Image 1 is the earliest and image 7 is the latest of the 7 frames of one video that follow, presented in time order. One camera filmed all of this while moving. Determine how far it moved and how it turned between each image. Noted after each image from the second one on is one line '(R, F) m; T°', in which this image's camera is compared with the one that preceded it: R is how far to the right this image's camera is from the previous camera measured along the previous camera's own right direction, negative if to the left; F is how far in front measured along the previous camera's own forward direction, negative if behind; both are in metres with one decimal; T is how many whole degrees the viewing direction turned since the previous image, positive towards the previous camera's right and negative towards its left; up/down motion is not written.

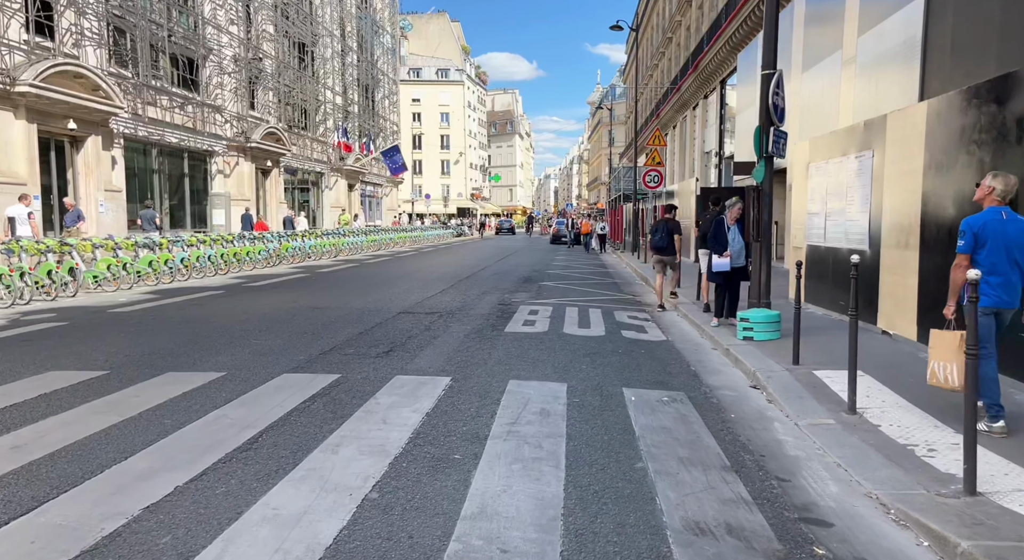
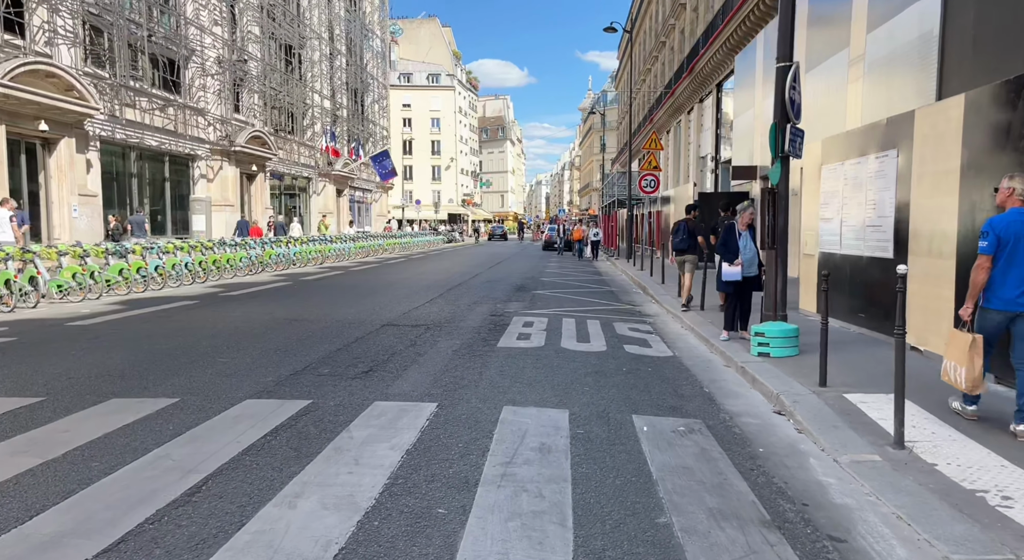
(0.0, +0.7) m; +1°
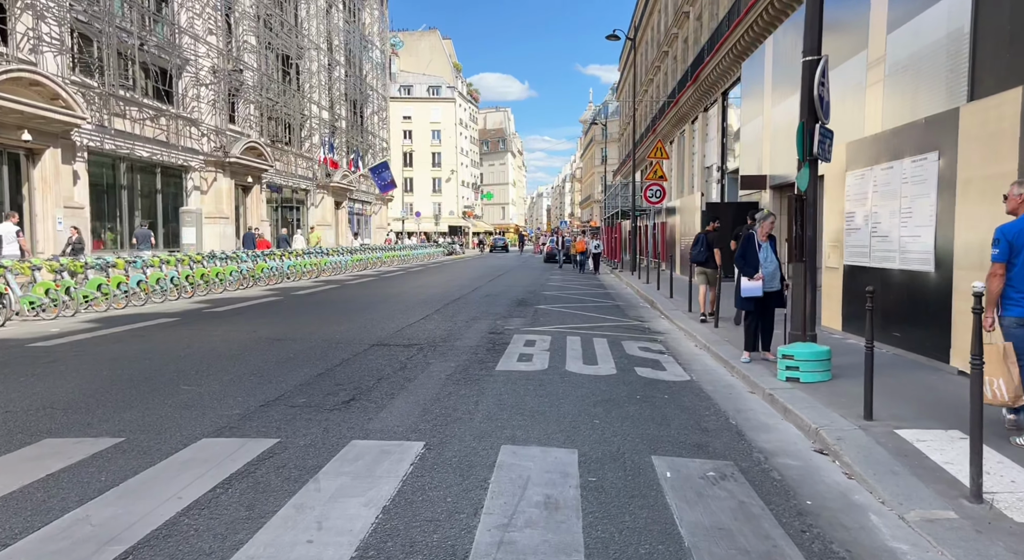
(0.0, +0.7) m; 0°
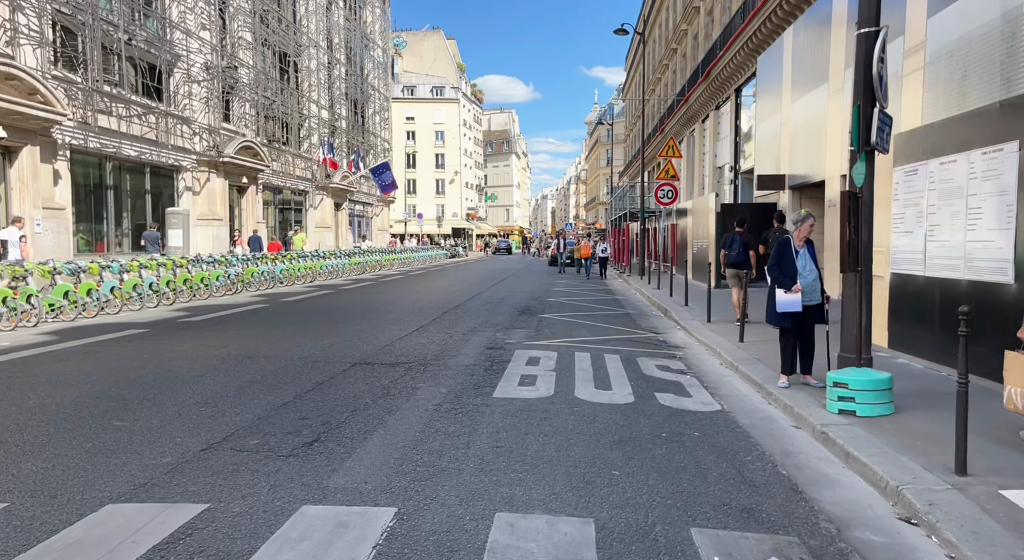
(0.0, +1.0) m; 0°
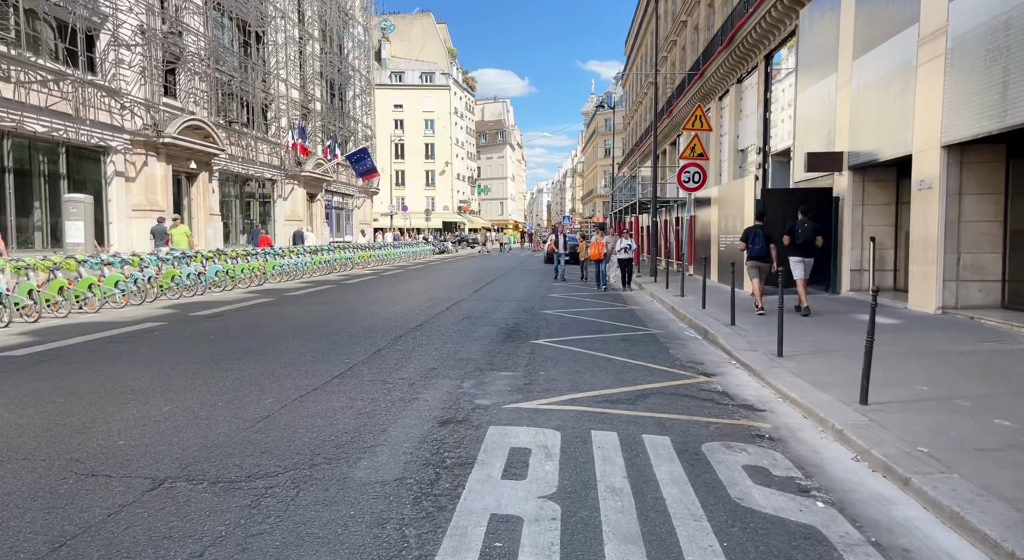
(+0.2, +3.7) m; 0°
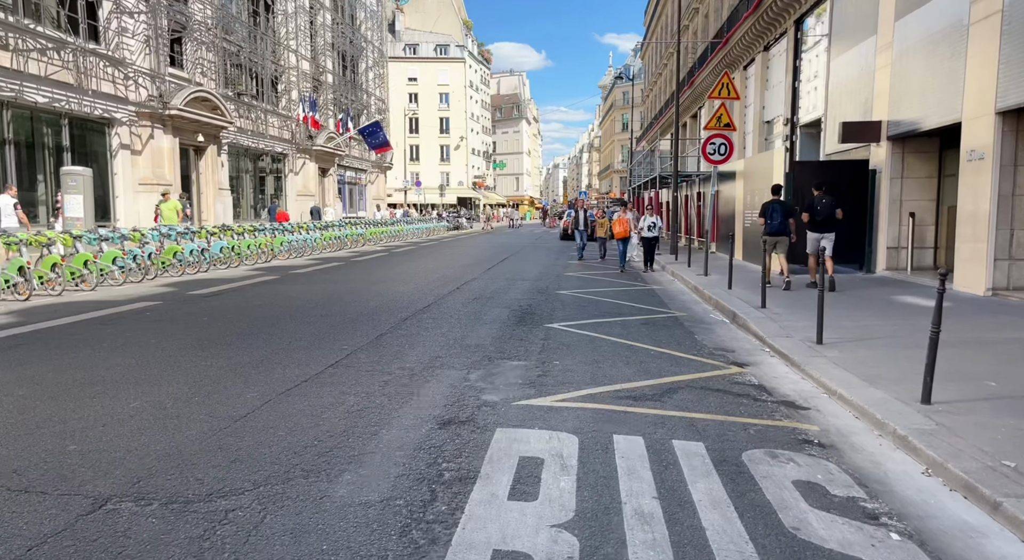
(0.0, +0.7) m; -1°
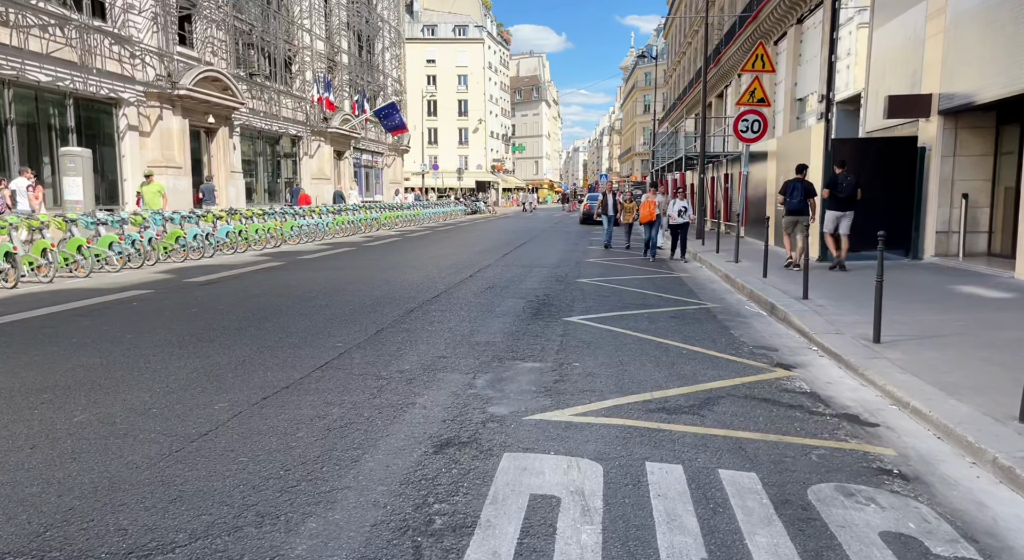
(0.0, +0.8) m; -2°
